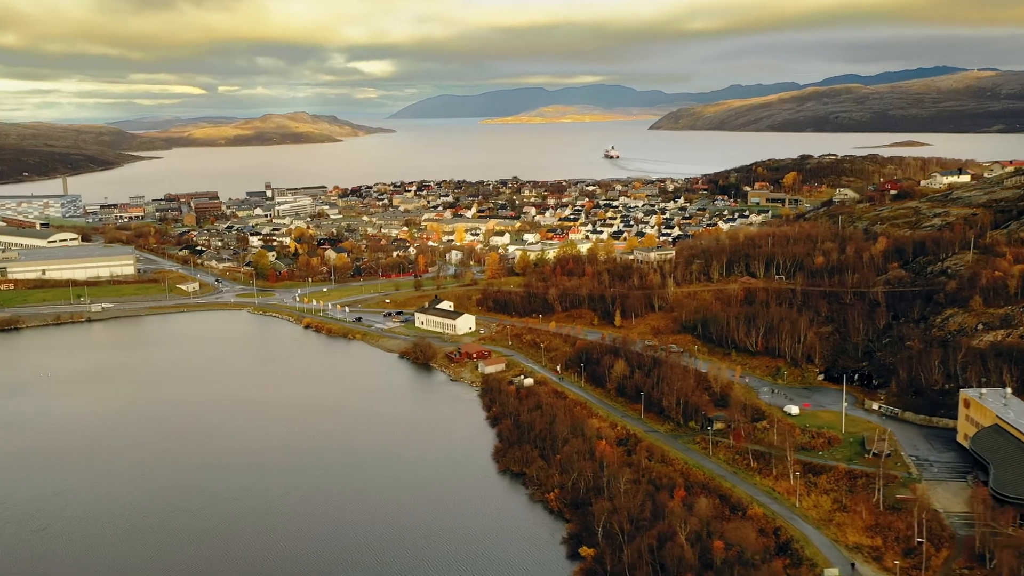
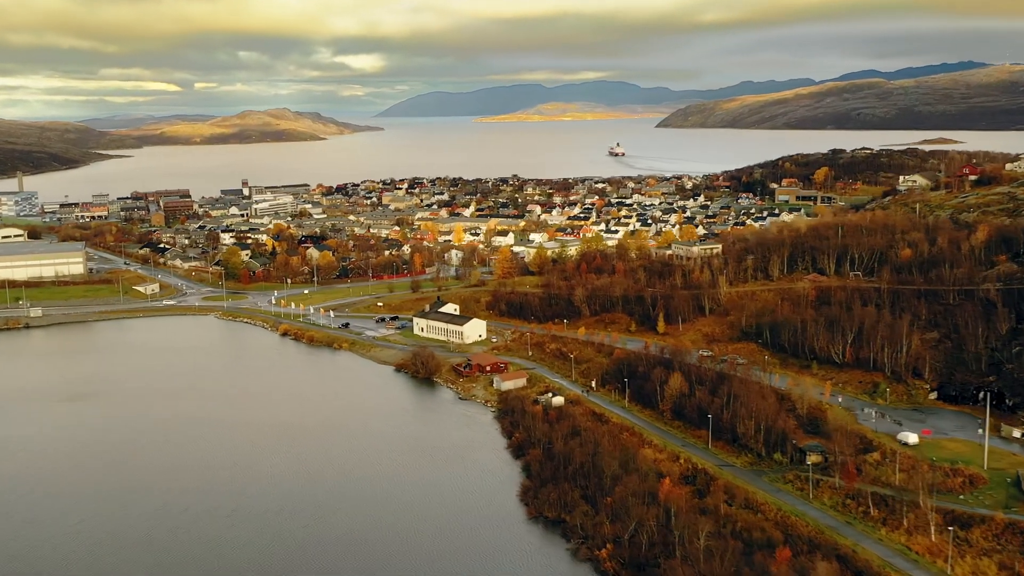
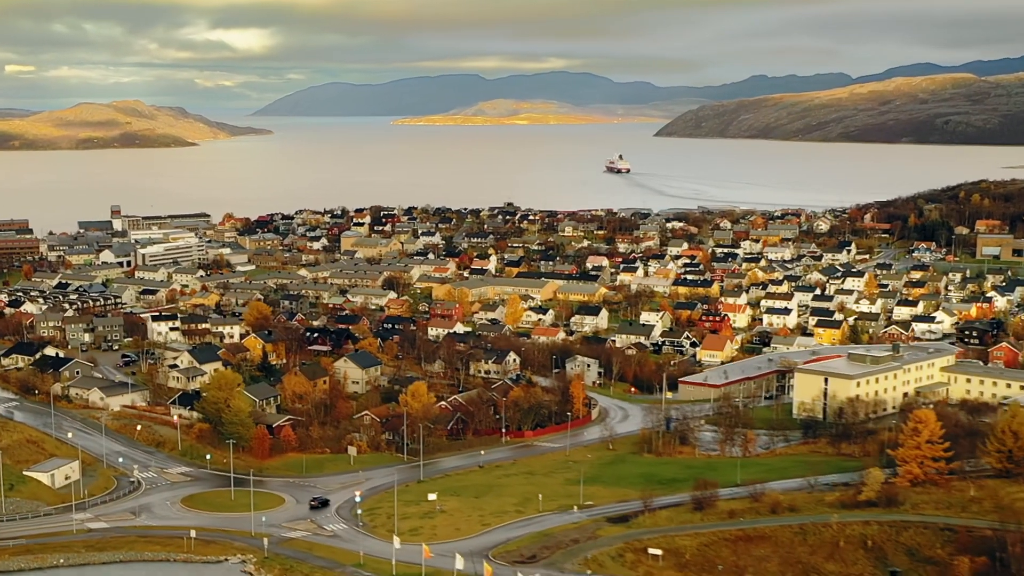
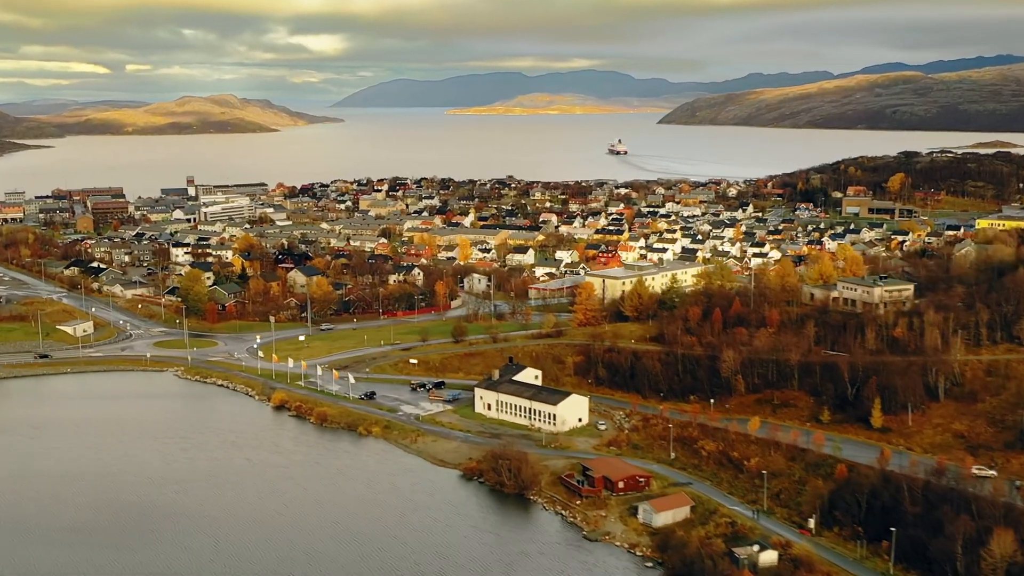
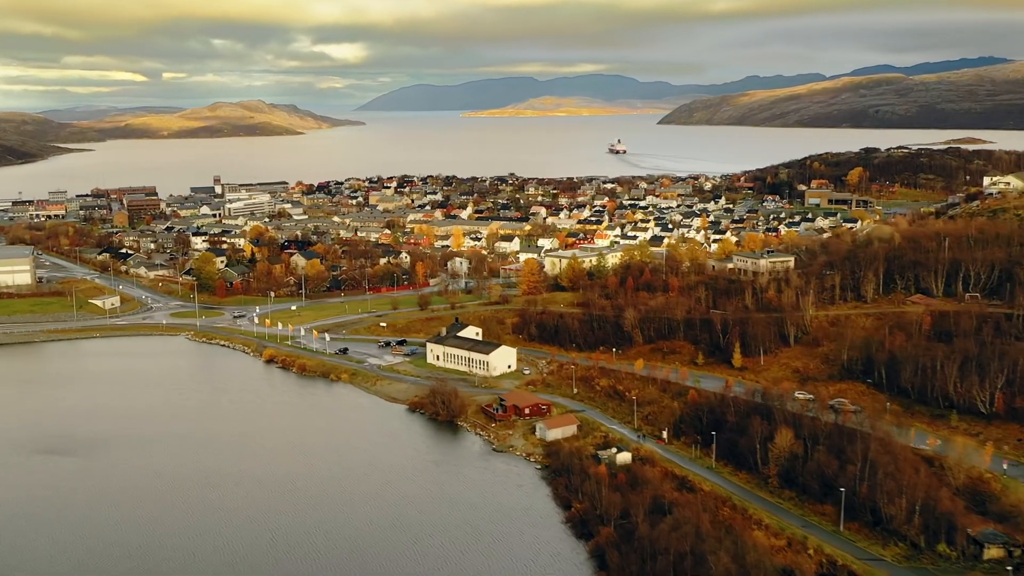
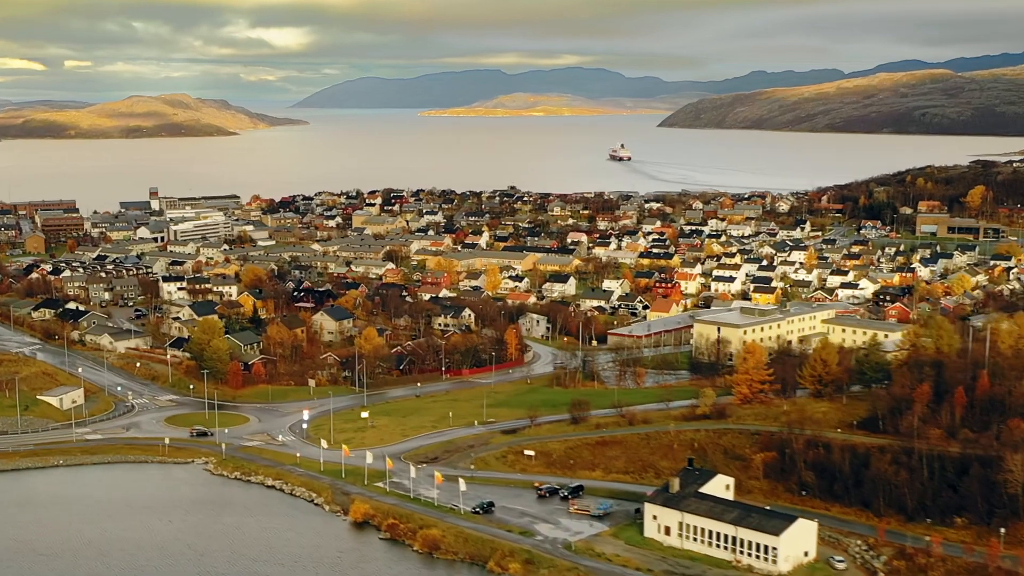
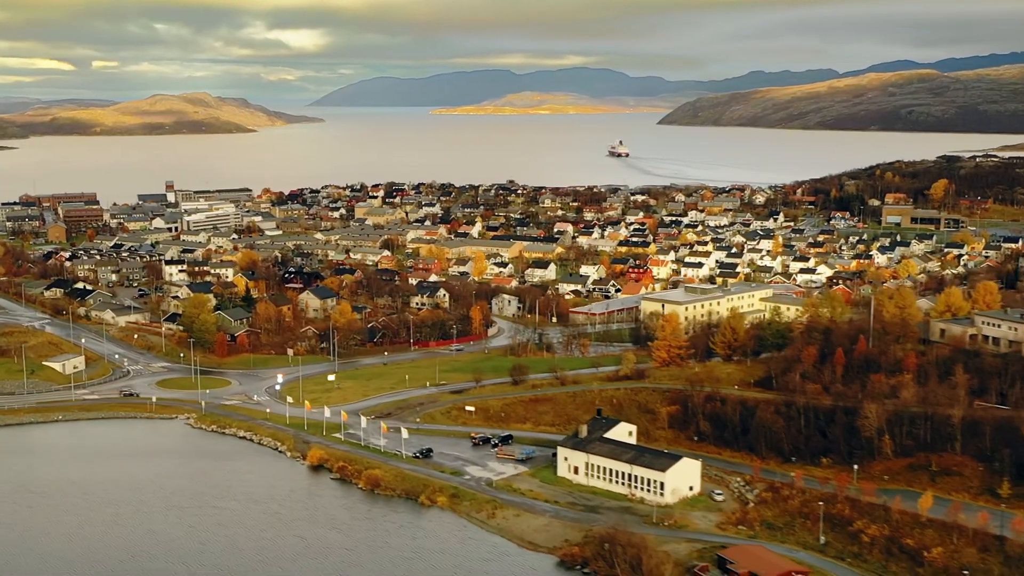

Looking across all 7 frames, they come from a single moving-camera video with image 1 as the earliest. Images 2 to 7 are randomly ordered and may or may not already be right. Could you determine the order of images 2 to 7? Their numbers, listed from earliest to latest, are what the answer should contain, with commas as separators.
2, 5, 4, 7, 6, 3
